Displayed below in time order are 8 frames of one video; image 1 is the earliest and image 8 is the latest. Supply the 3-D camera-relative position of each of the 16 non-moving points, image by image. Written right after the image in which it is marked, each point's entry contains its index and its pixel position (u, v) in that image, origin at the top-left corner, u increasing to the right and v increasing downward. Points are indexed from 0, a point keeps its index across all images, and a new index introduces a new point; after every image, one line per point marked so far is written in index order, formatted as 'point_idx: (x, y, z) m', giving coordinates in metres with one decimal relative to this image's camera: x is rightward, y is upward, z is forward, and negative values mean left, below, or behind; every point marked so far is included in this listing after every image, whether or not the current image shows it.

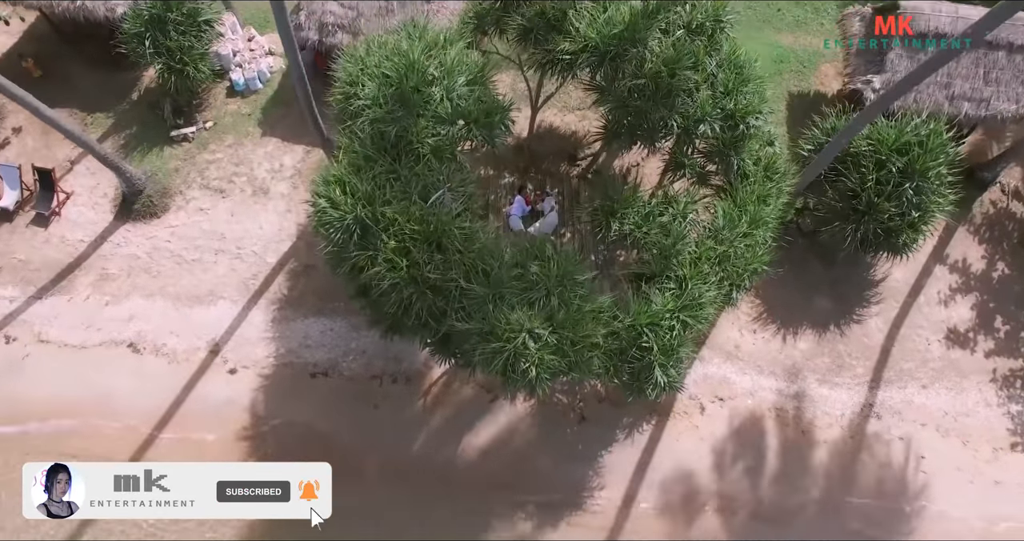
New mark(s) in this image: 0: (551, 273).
0: (+0.5, -0.1, +8.4) m
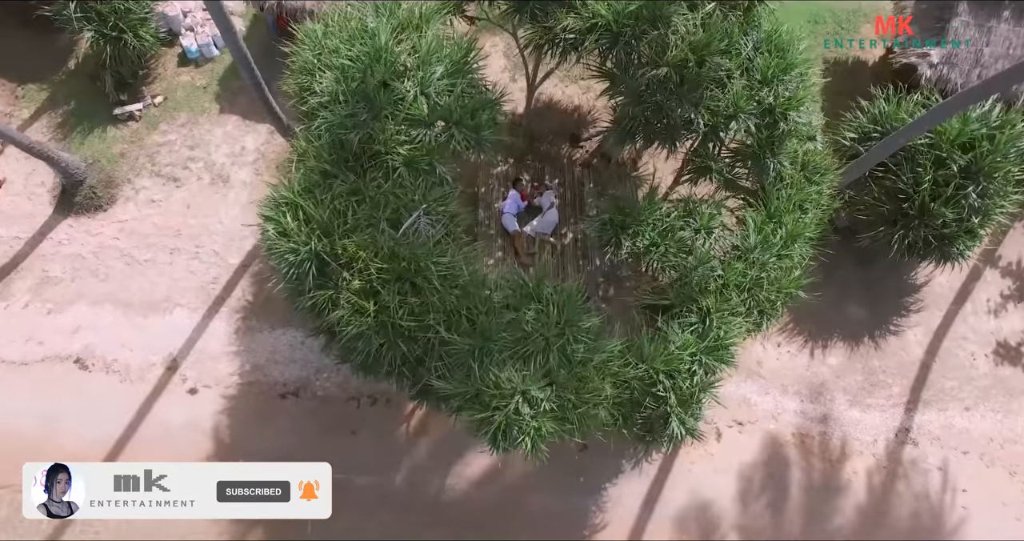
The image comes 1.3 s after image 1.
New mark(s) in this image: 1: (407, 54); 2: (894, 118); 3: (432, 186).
0: (+0.4, -0.6, +7.0) m
1: (-1.3, +2.7, +7.7) m
2: (+6.0, +2.4, +9.7) m
3: (-1.0, +1.0, +7.4) m
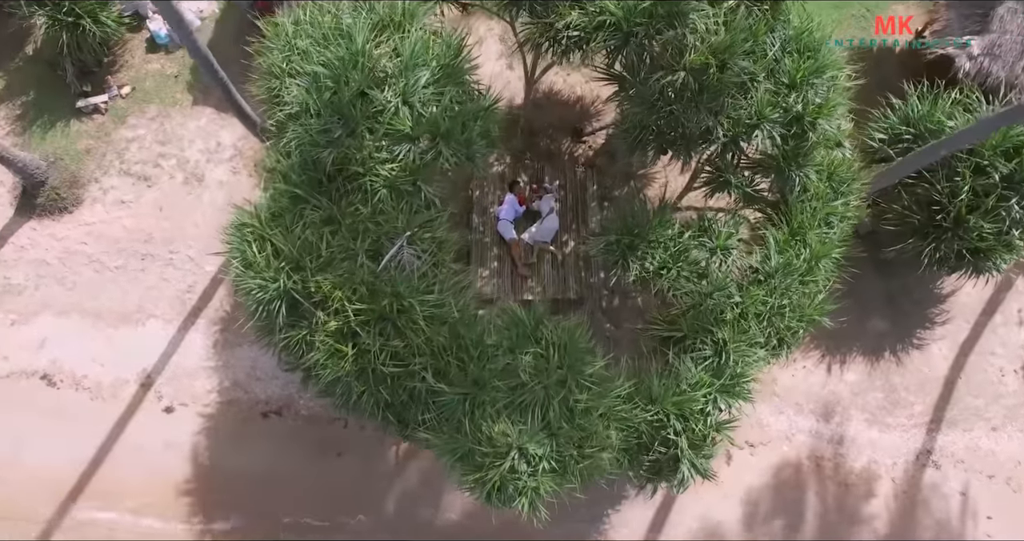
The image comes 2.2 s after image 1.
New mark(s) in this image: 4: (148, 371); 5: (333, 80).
0: (+0.4, -1.0, +6.2) m
1: (-1.4, +2.3, +6.7) m
2: (+5.9, +2.2, +8.8) m
3: (-1.0, +0.6, +6.6) m
4: (-6.1, -1.7, +10.3) m
5: (-1.9, +2.0, +6.5) m
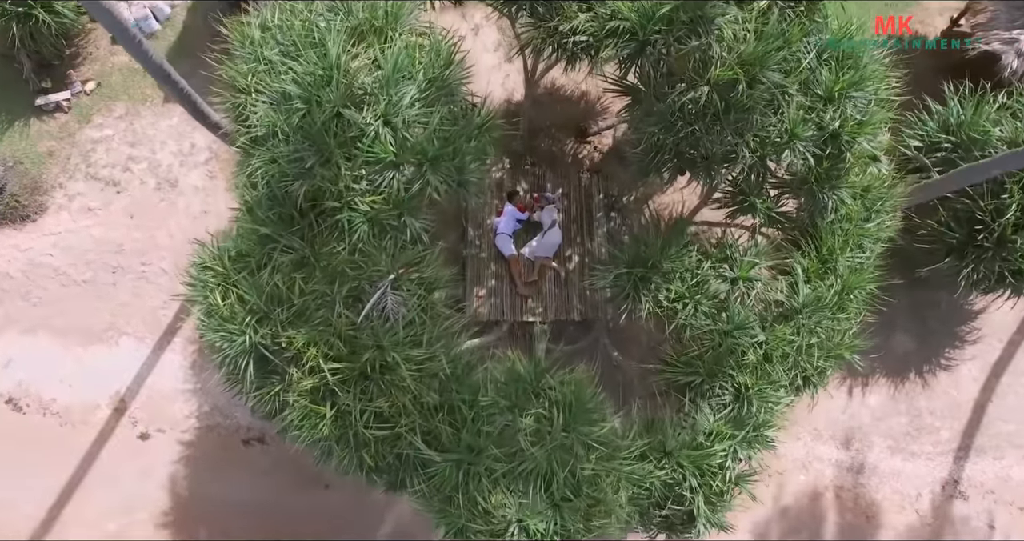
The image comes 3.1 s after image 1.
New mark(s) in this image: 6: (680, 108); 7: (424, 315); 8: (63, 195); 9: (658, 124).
0: (+0.4, -1.4, +5.5) m
1: (-1.4, +1.9, +5.9) m
2: (+5.9, +1.9, +7.9) m
3: (-1.1, +0.2, +5.8) m
4: (-6.1, -1.9, +9.6) m
5: (-1.9, +1.6, +5.6) m
6: (+1.7, +1.6, +6.1) m
7: (-0.8, -0.4, +5.8) m
8: (-7.4, +1.2, +10.2) m
9: (+1.5, +1.5, +6.3) m
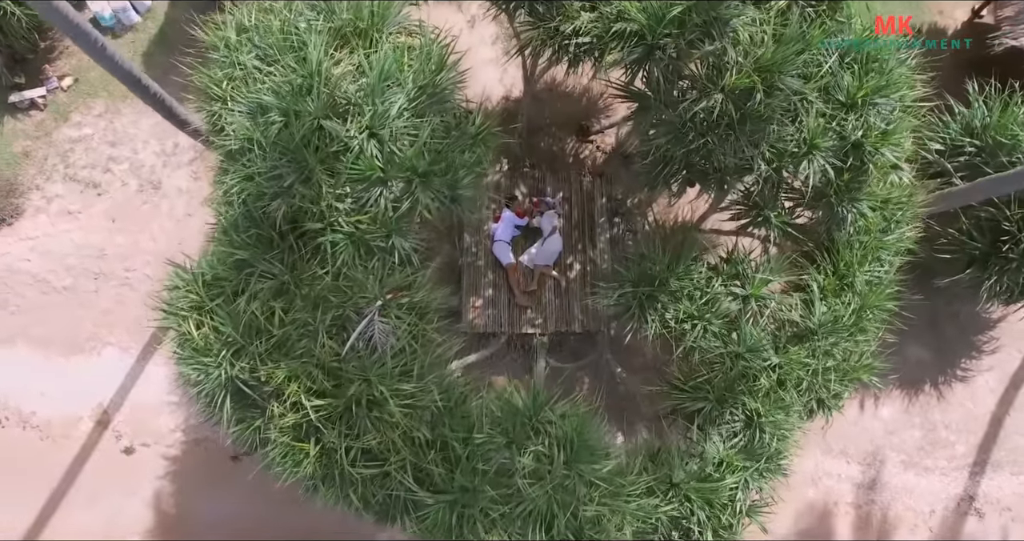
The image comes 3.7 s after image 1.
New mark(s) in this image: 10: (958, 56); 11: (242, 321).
0: (+0.4, -1.6, +5.1) m
1: (-1.4, +1.7, +5.4) m
2: (+5.9, +1.7, +7.4) m
3: (-1.1, 0.0, +5.4) m
4: (-6.1, -2.0, +9.2) m
5: (-1.9, +1.3, +5.2) m
6: (+1.6, +1.4, +5.6) m
7: (-0.9, -0.6, +5.4) m
8: (-7.4, +1.1, +9.7) m
9: (+1.5, +1.3, +5.8) m
10: (+6.3, +3.2, +9.0) m
11: (-2.3, -0.4, +5.1) m
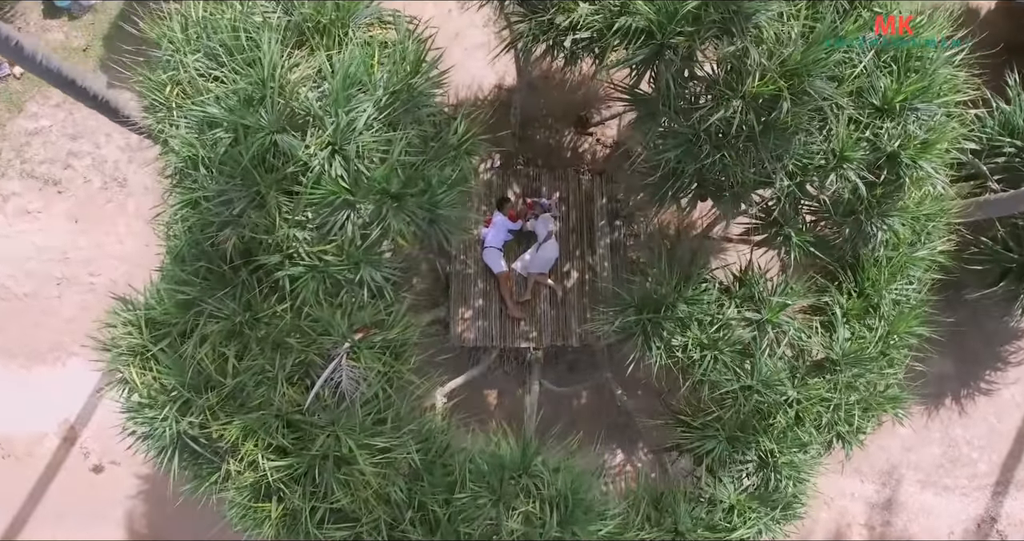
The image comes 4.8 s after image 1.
0: (+0.3, -1.9, +4.6) m
1: (-1.5, +1.4, +4.6) m
2: (+5.8, +1.5, +6.7) m
3: (-1.2, -0.3, +4.7) m
4: (-6.2, -2.1, +8.7) m
5: (-2.0, +1.1, +4.5) m
6: (+1.5, +1.1, +4.9) m
7: (-1.0, -0.9, +4.8) m
8: (-7.5, +1.1, +9.0) m
9: (+1.4, +1.0, +5.1) m
10: (+6.2, +3.1, +8.2) m
11: (-2.4, -0.7, +4.5) m
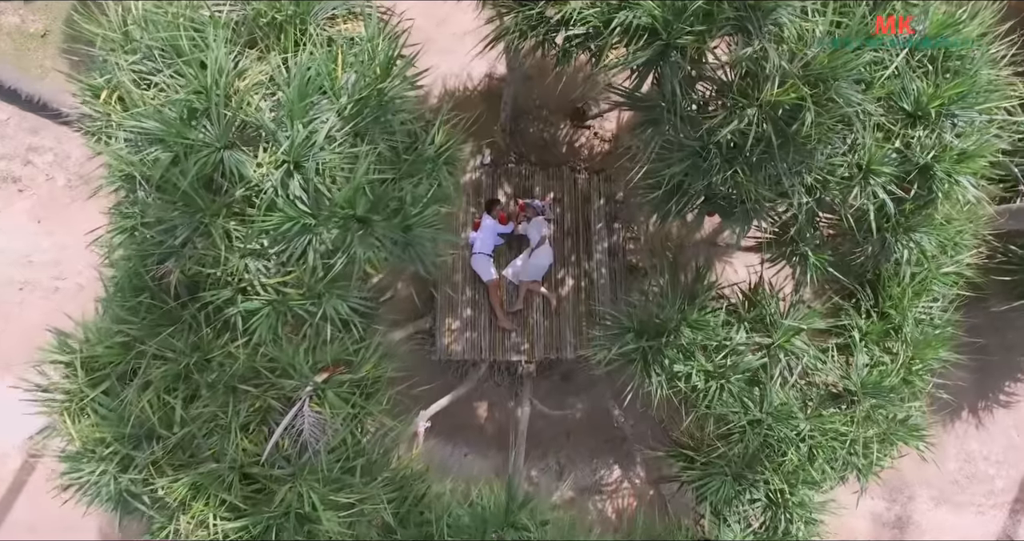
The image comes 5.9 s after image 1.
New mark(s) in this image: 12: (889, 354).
0: (+0.1, -2.1, +4.1) m
1: (-1.6, +1.2, +4.0) m
2: (+5.7, +1.4, +6.1) m
3: (-1.3, -0.5, +4.2) m
4: (-6.3, -2.2, +8.2) m
5: (-2.1, +0.8, +3.9) m
6: (+1.4, +0.9, +4.3) m
7: (-1.1, -1.1, +4.3) m
8: (-7.6, +1.0, +8.4) m
9: (+1.3, +0.8, +4.5) m
10: (+6.1, +3.1, +7.5) m
11: (-2.5, -0.9, +4.0) m
12: (+3.3, -0.7, +5.3) m
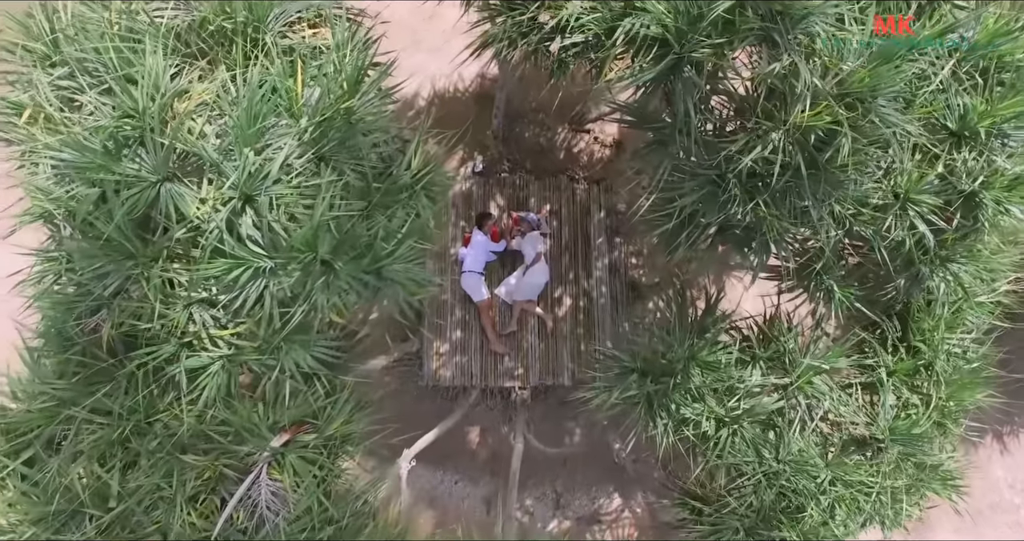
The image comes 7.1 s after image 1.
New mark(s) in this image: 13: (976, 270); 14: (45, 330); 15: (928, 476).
0: (+0.1, -2.4, +3.6) m
1: (-1.7, +0.9, +3.5) m
2: (+5.6, +1.1, +5.5) m
3: (-1.4, -0.8, +3.7) m
4: (-6.4, -2.4, +7.7) m
5: (-2.2, +0.5, +3.3) m
6: (+1.3, +0.6, +3.7) m
7: (-1.1, -1.4, +3.8) m
8: (-7.7, +0.8, +7.8) m
9: (+1.2, +0.6, +3.9) m
10: (+6.0, +2.8, +6.9) m
11: (-2.5, -1.2, +3.5) m
12: (+3.2, -1.0, +4.8) m
13: (+3.4, 0.0, +4.5) m
14: (-2.7, -0.3, +3.5) m
15: (+3.4, -1.7, +5.0) m
